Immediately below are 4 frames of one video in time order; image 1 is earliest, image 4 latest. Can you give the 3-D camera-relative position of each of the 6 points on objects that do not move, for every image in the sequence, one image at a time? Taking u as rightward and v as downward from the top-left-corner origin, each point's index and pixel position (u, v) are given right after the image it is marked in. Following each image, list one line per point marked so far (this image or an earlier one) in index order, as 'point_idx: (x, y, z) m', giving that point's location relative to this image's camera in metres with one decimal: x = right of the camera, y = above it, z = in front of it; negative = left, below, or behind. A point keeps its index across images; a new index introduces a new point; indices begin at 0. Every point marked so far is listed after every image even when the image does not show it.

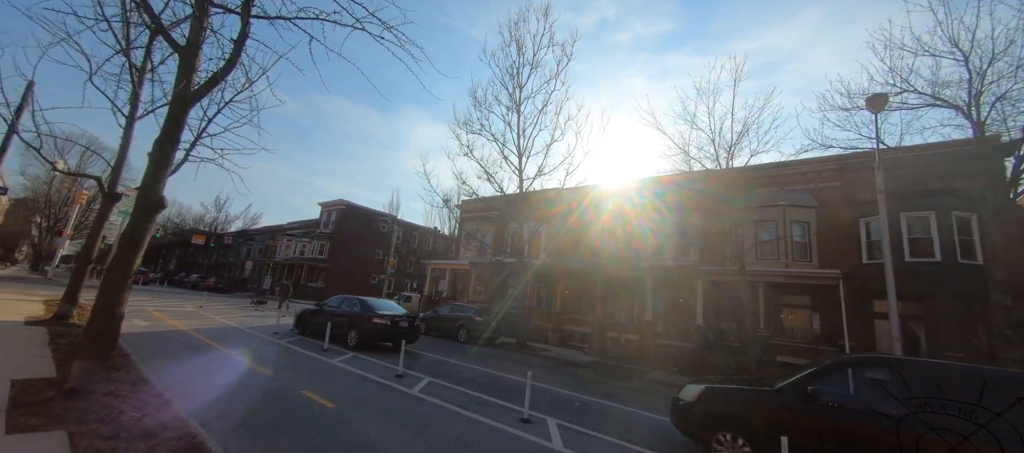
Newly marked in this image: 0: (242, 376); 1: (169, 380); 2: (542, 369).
0: (-5.3, -2.9, +7.2) m
1: (-6.0, -2.7, +6.4) m
2: (+1.0, -4.9, +12.6) m
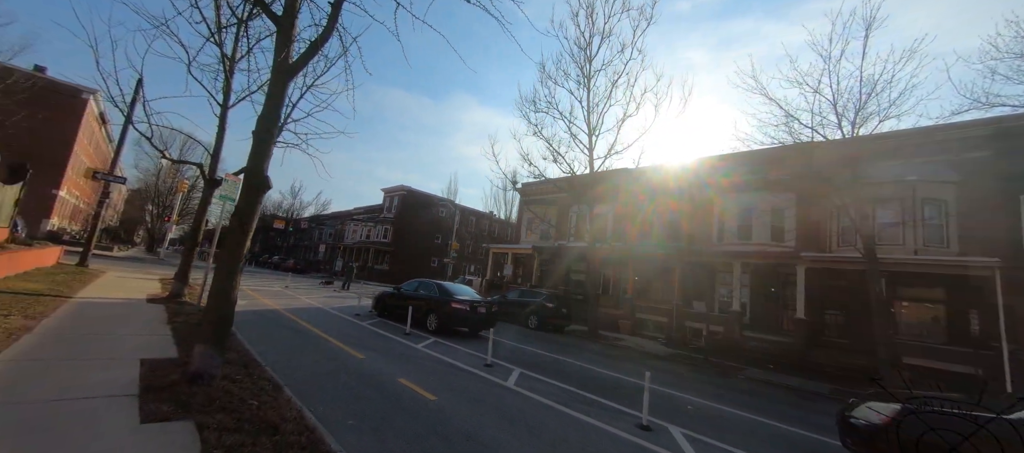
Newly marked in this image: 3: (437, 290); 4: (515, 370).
0: (-3.4, -2.6, +7.1) m
1: (-4.2, -2.4, +6.4) m
2: (+3.6, -4.3, +11.7) m
3: (-2.3, -2.0, +11.5) m
4: (0.0, -3.1, +7.8) m
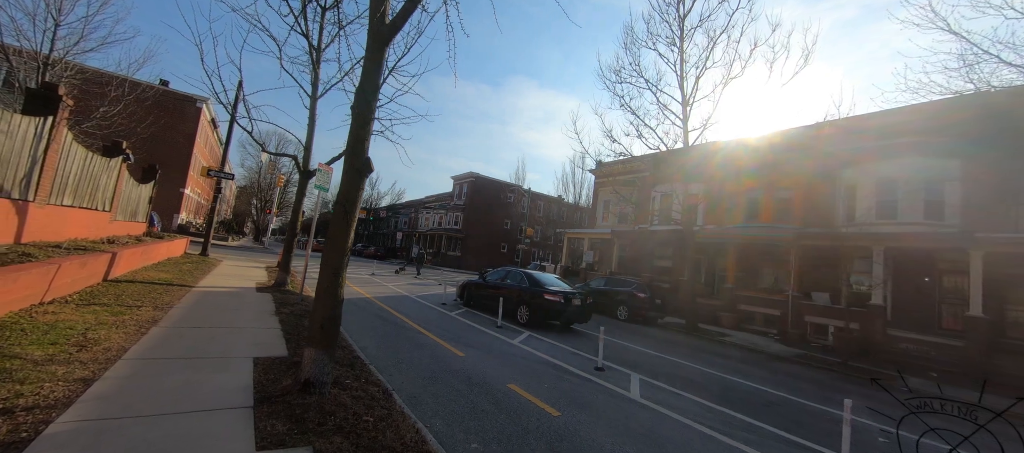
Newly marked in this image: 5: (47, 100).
0: (-1.3, -2.4, +6.6) m
1: (-2.2, -2.2, +6.1) m
2: (+6.4, -3.8, +10.0) m
3: (+0.4, -1.6, +10.7) m
4: (+2.2, -2.8, +6.7) m
5: (-8.5, +2.3, +6.7) m
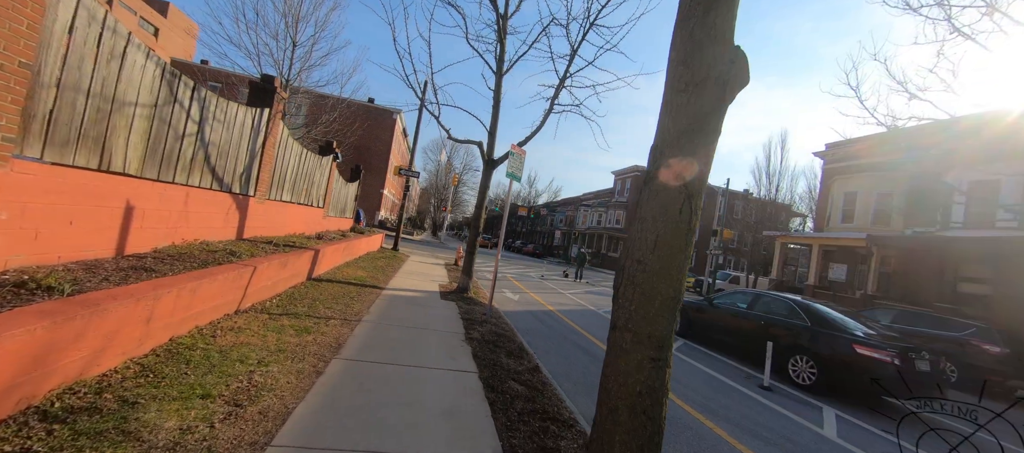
0: (+2.1, -2.4, +3.6) m
1: (+1.1, -2.2, +3.5) m
2: (+10.6, -3.9, +3.8) m
3: (+5.3, -1.6, +6.7) m
4: (+5.4, -2.8, +2.4) m
5: (-4.4, +2.4, +6.5) m
